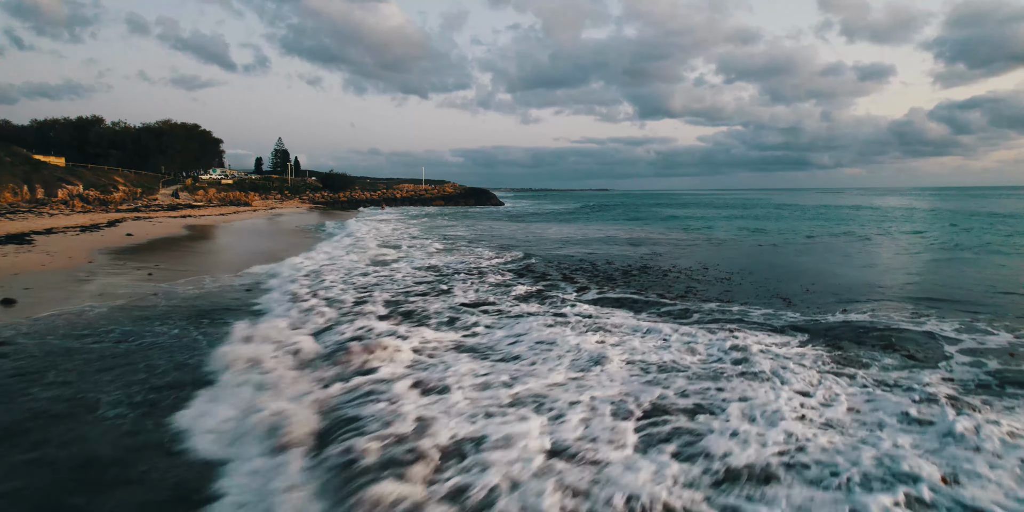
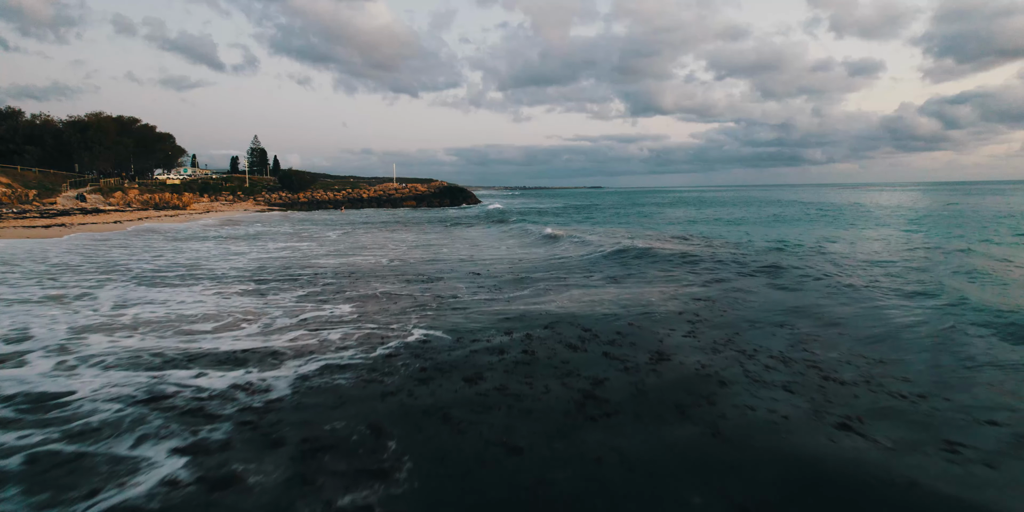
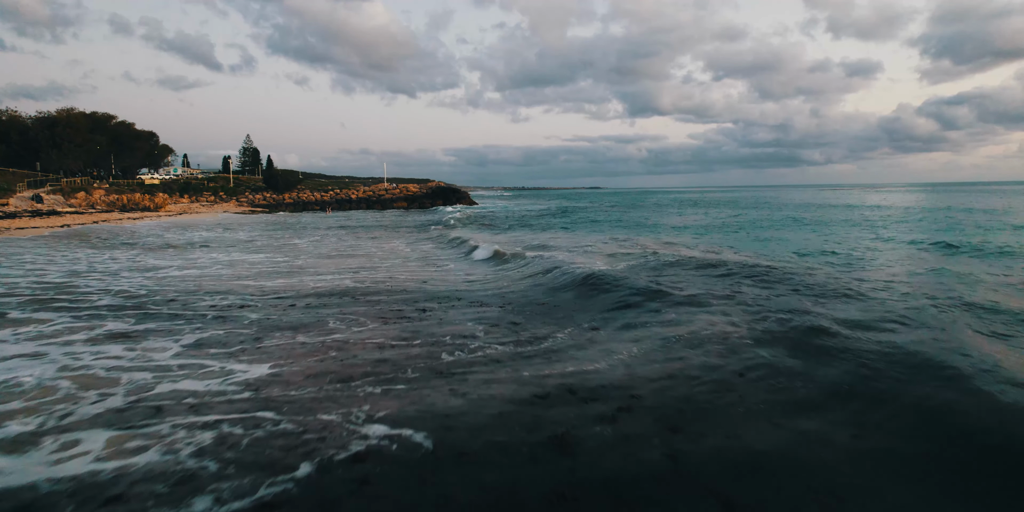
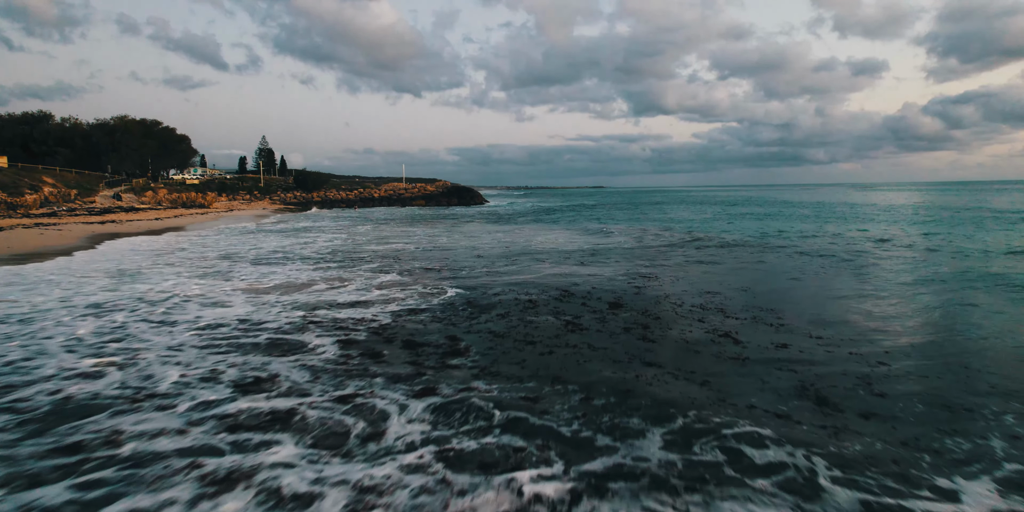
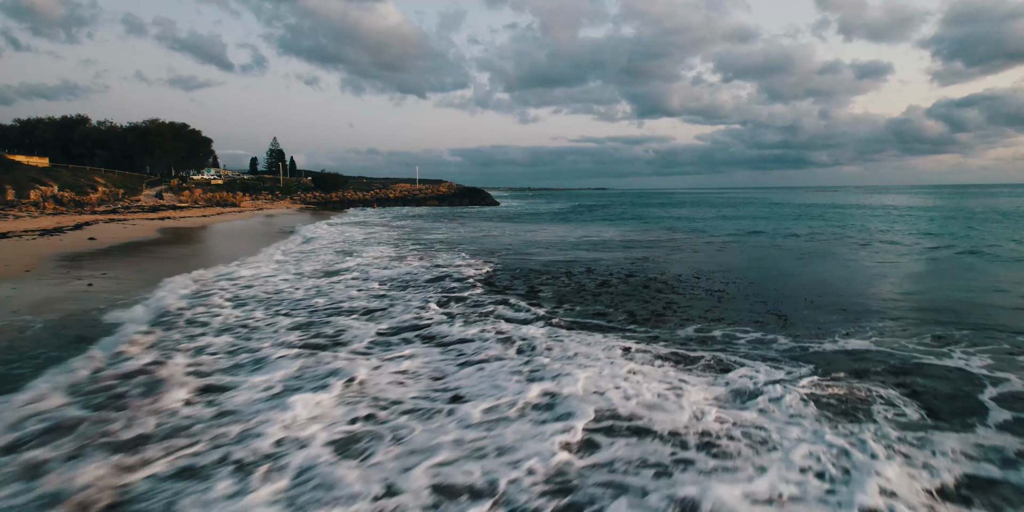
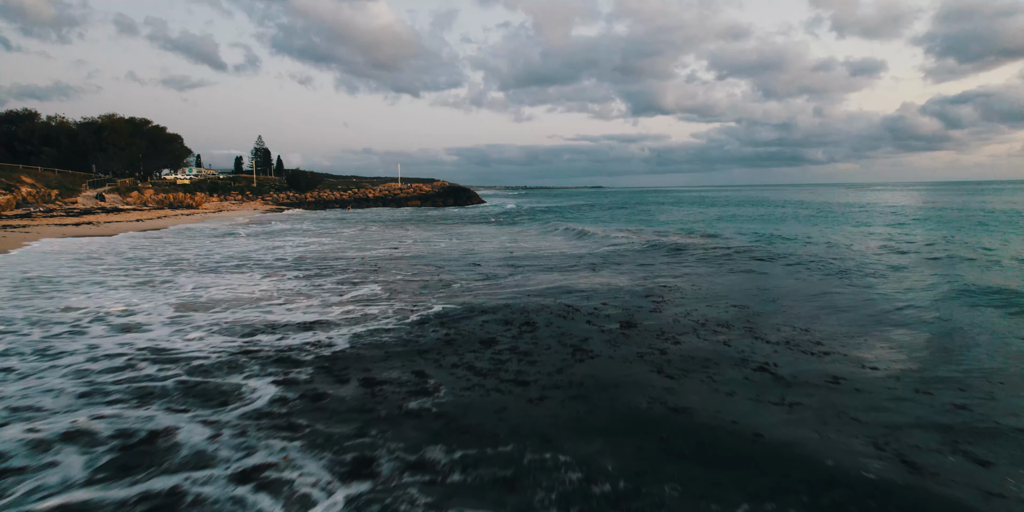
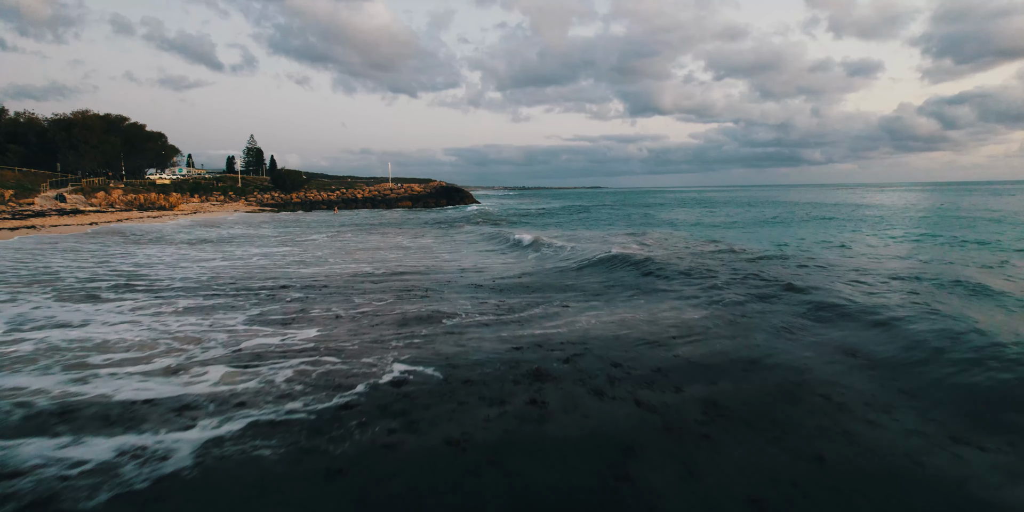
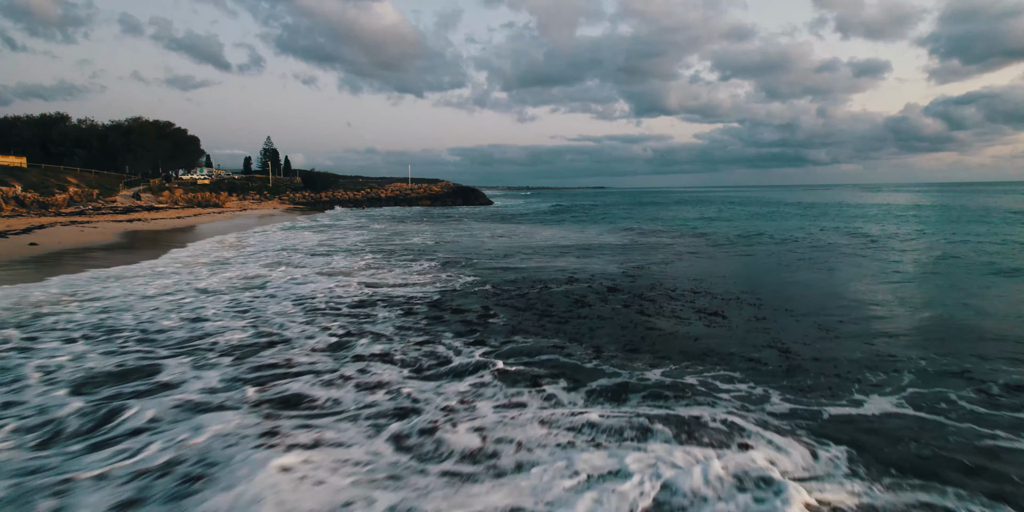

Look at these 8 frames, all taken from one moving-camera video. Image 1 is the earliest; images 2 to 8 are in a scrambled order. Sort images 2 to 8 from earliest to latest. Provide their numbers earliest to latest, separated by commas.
5, 8, 4, 6, 2, 7, 3
